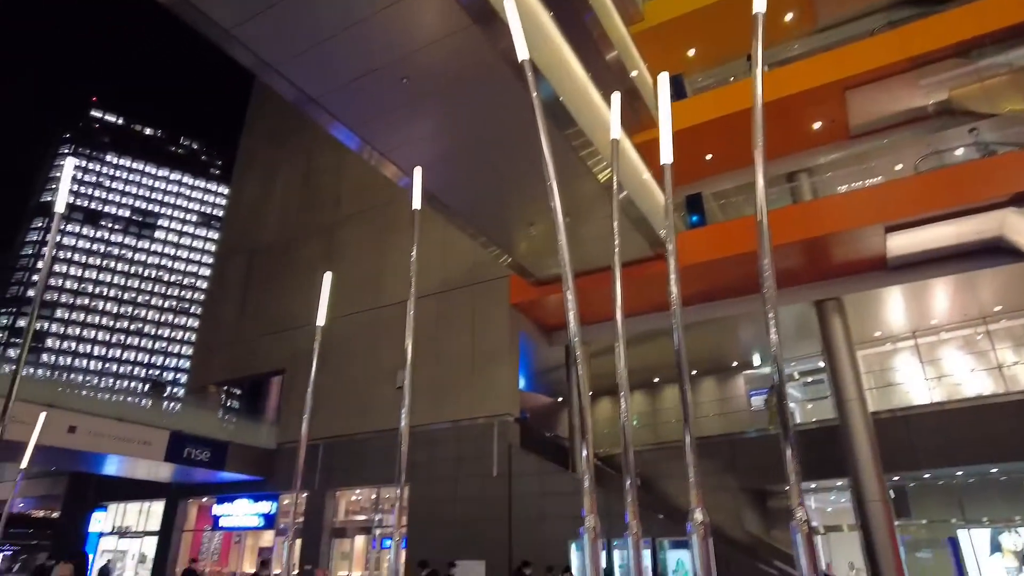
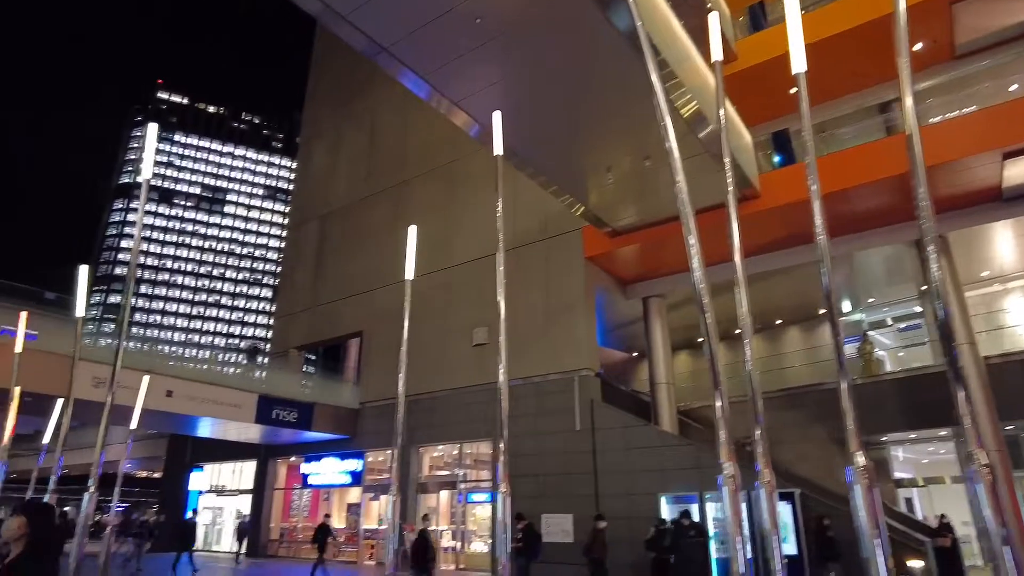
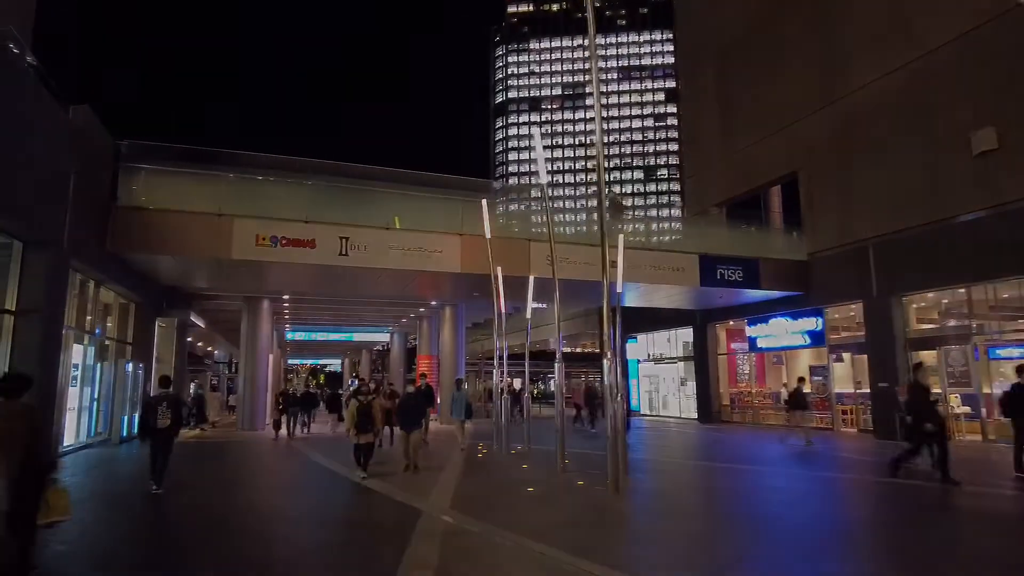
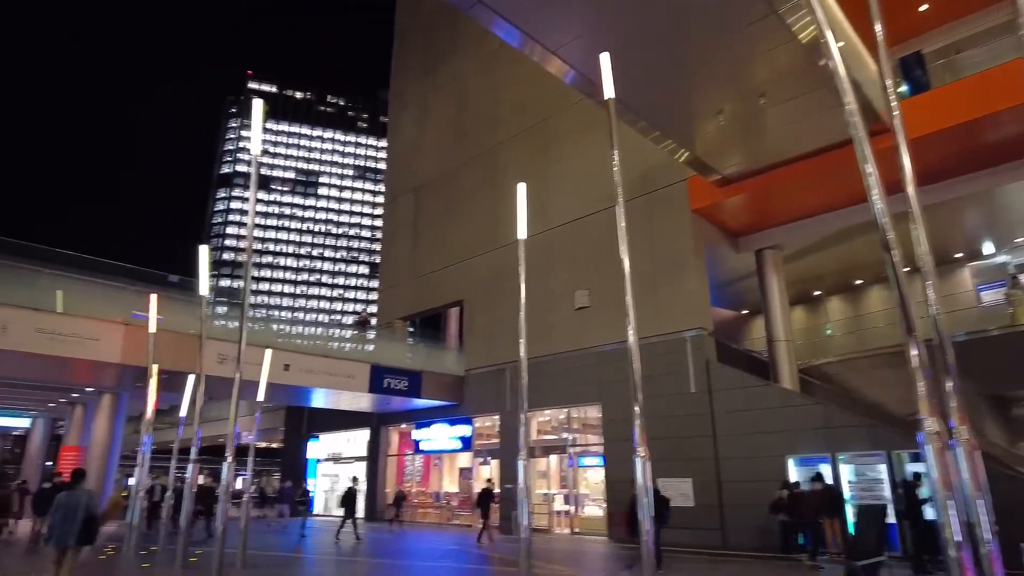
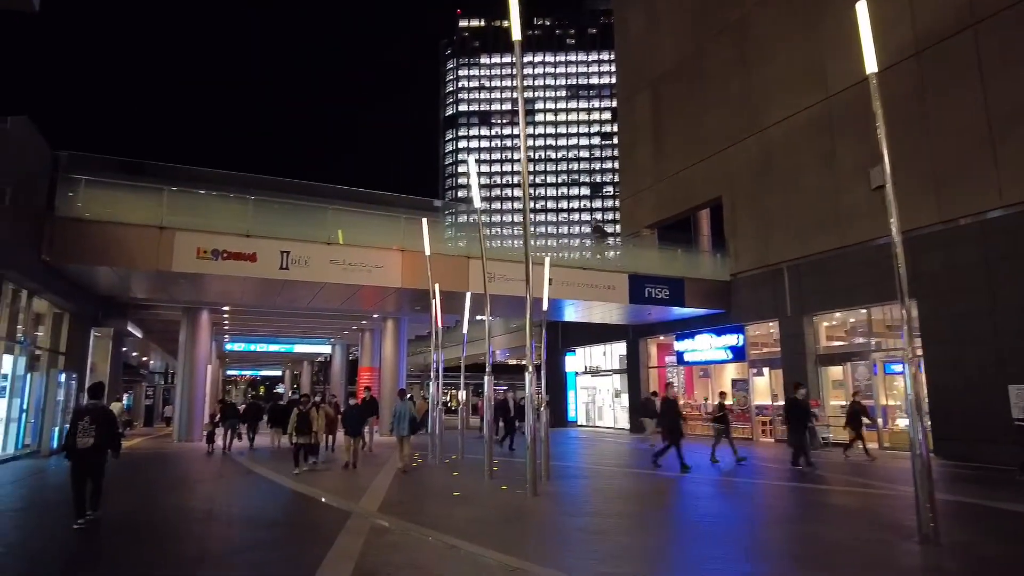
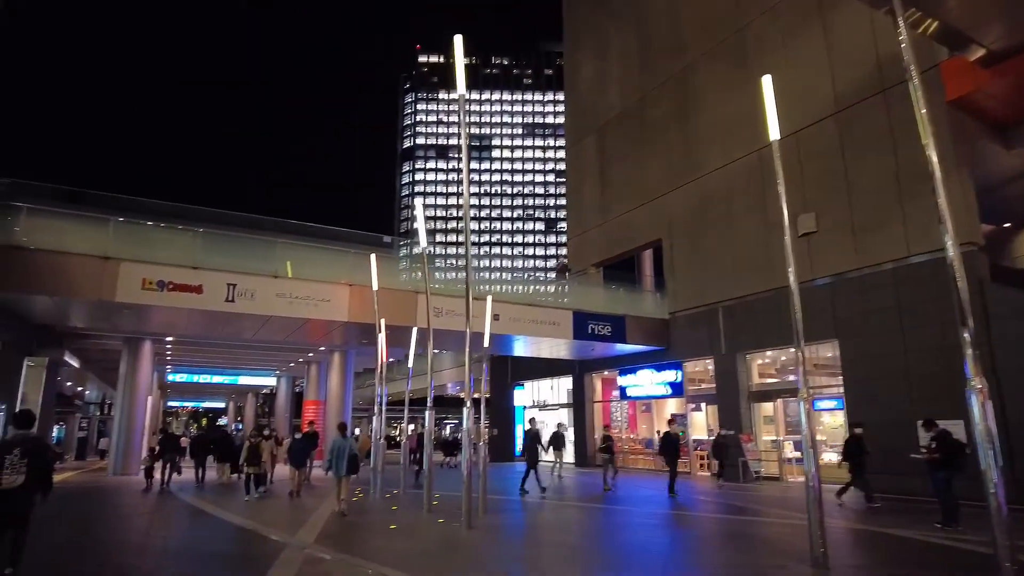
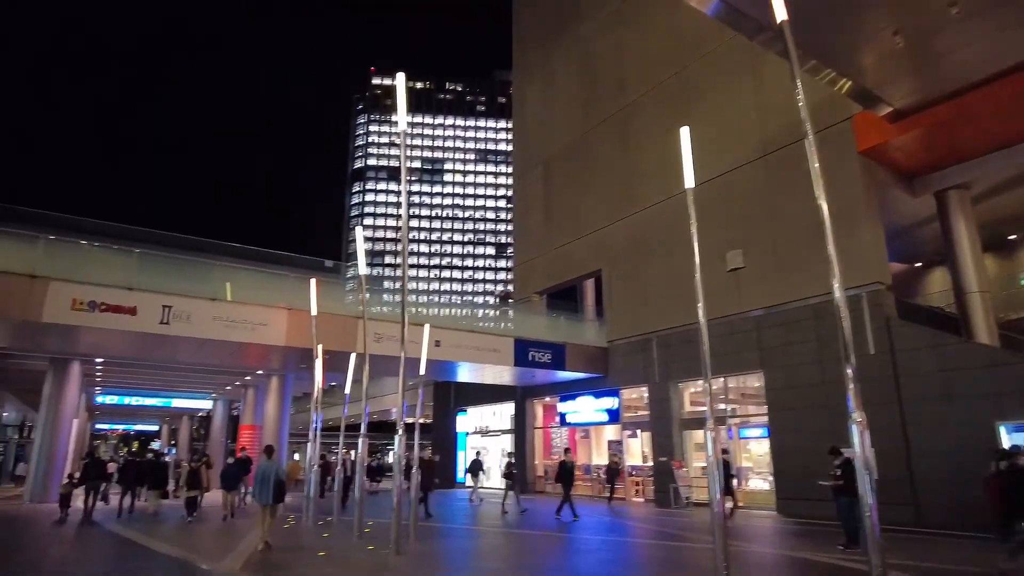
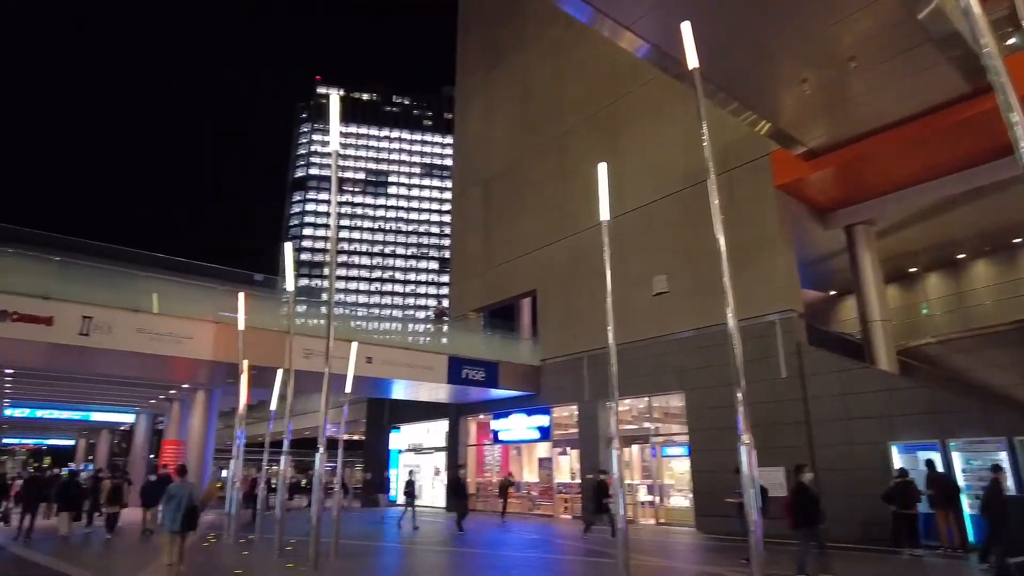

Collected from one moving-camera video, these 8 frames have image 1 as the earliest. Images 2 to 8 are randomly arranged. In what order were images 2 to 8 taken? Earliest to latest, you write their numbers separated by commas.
2, 4, 8, 7, 6, 5, 3
